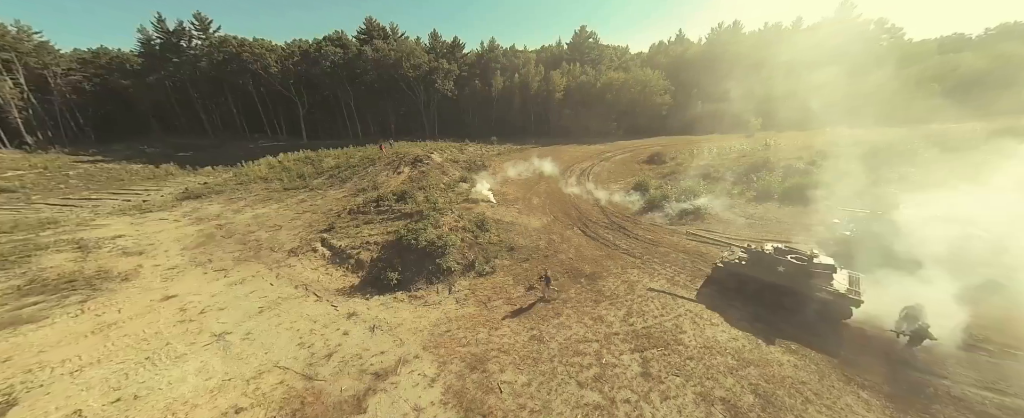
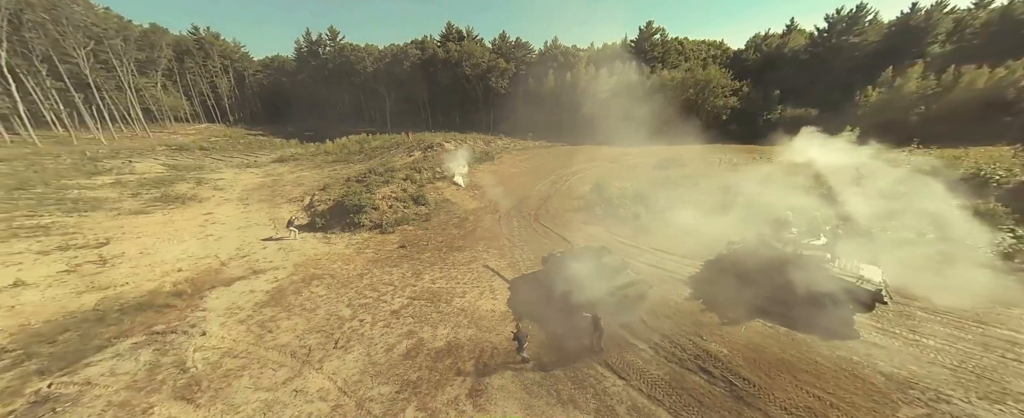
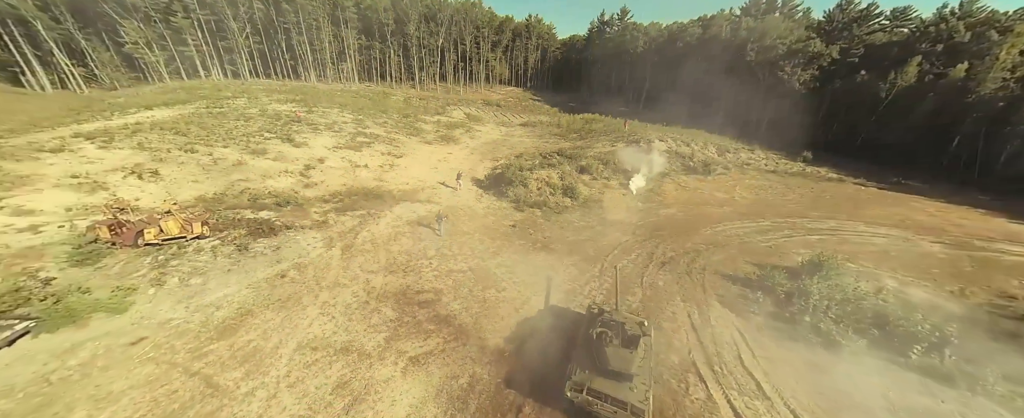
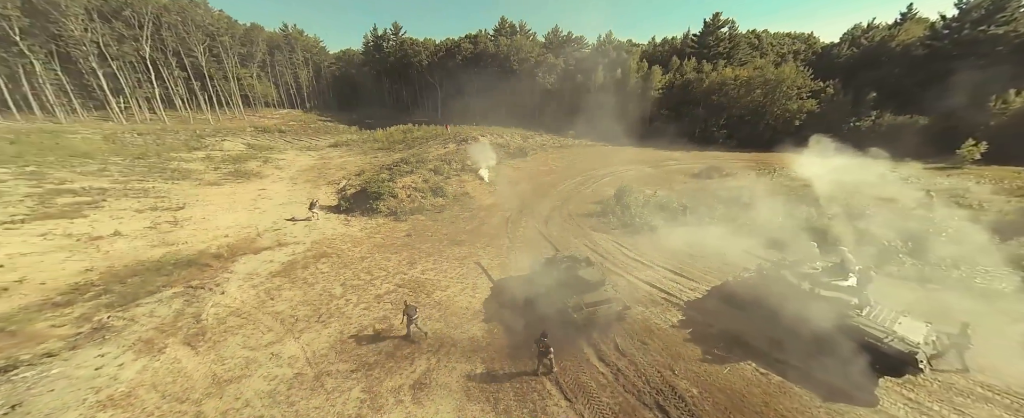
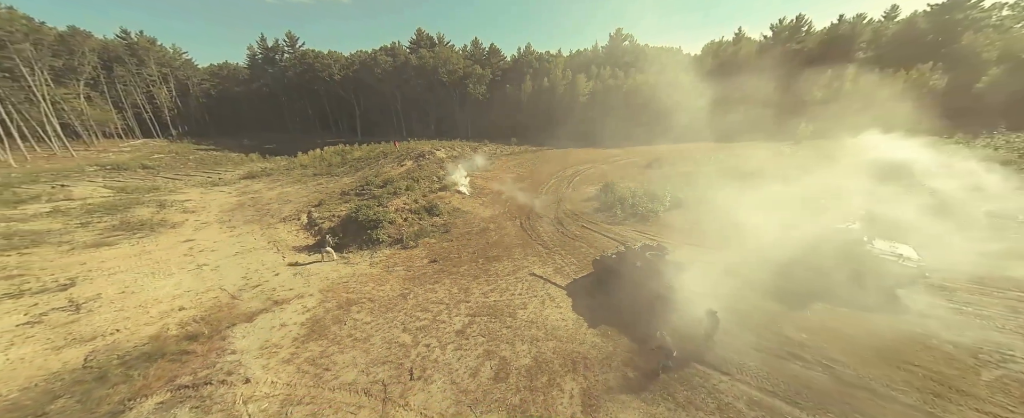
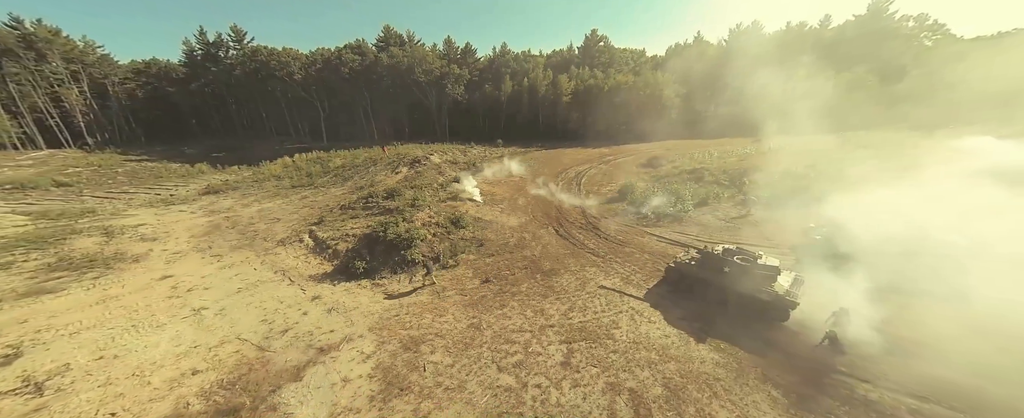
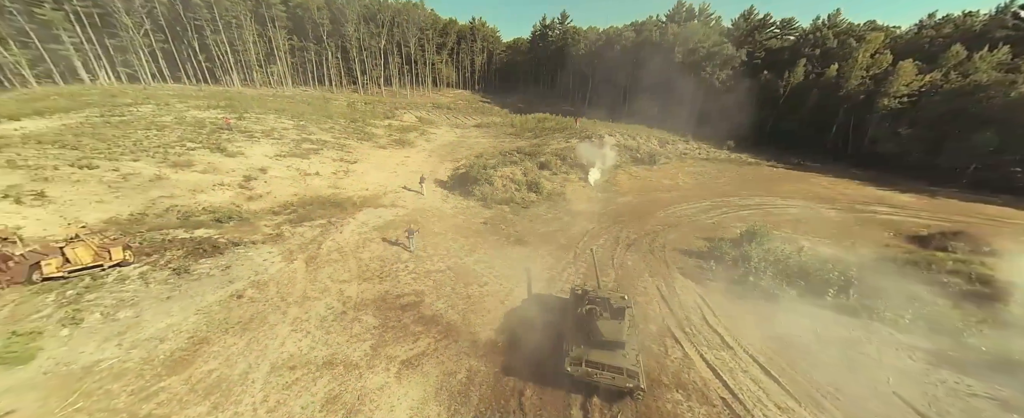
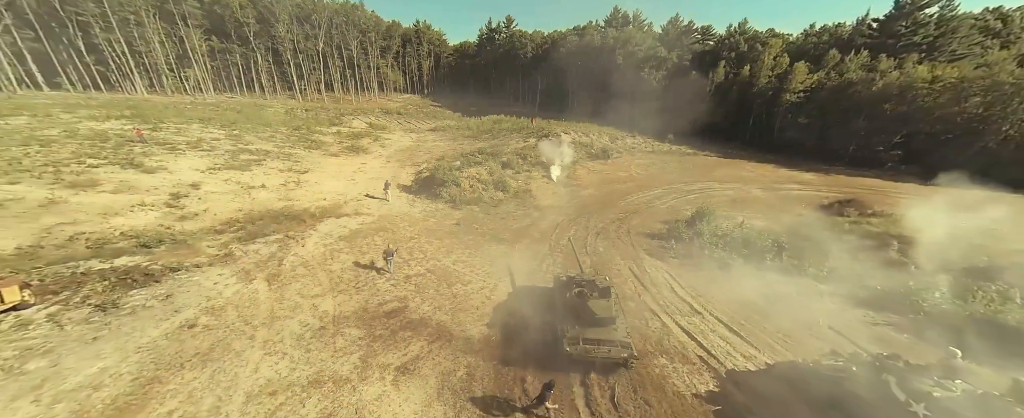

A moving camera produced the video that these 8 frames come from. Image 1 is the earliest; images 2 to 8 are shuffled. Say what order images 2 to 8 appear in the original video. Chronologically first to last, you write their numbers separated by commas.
6, 5, 2, 4, 8, 7, 3
